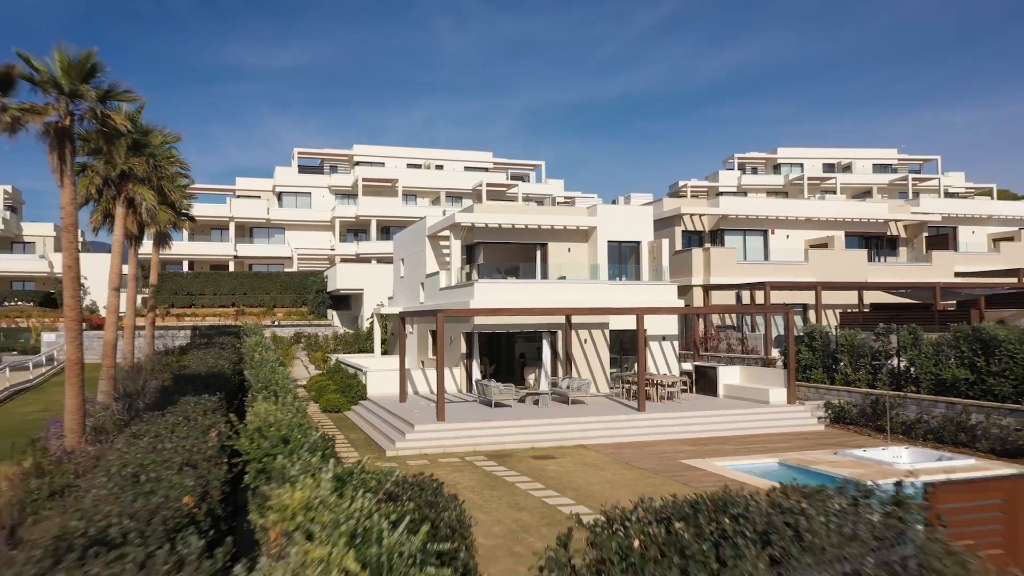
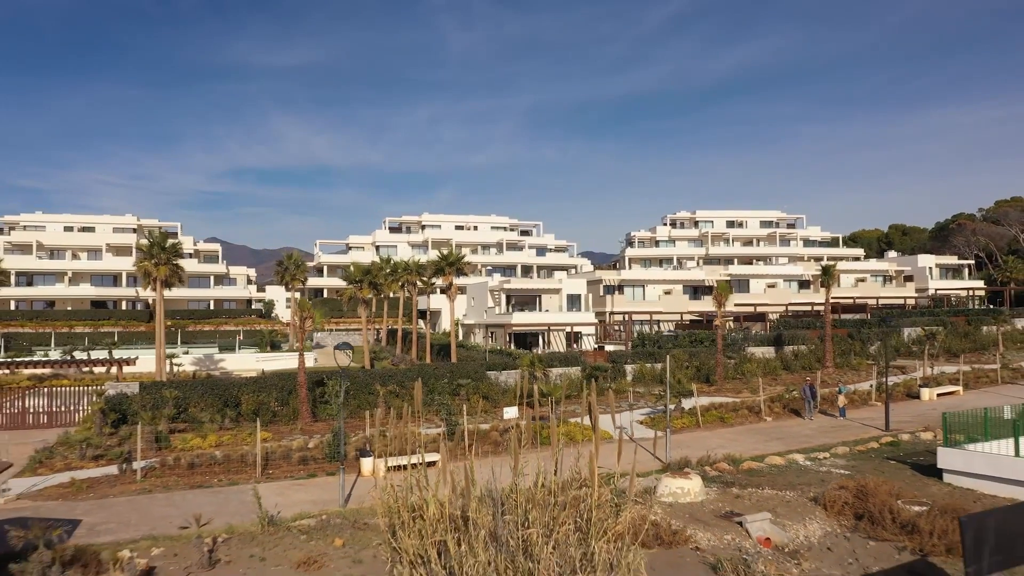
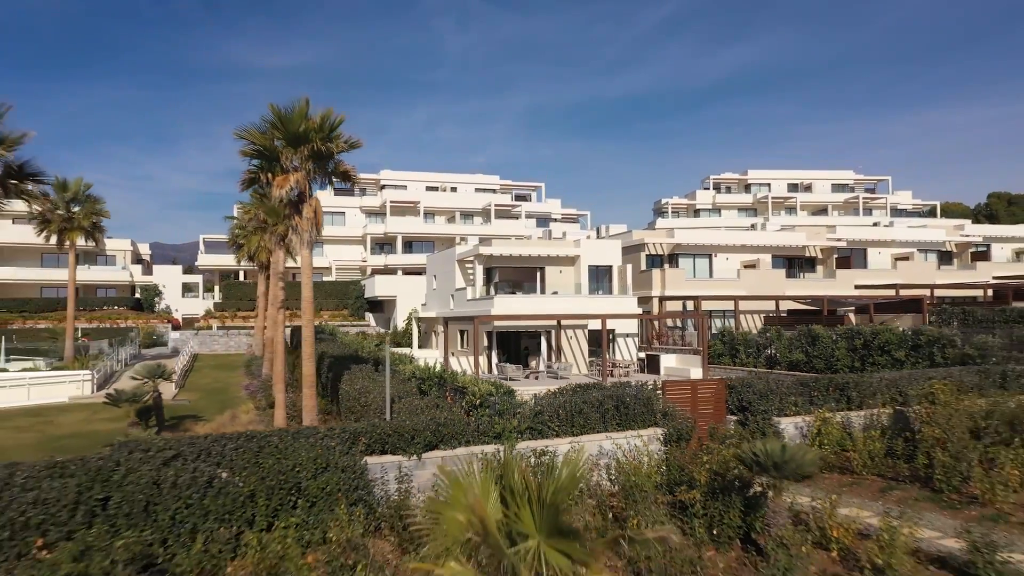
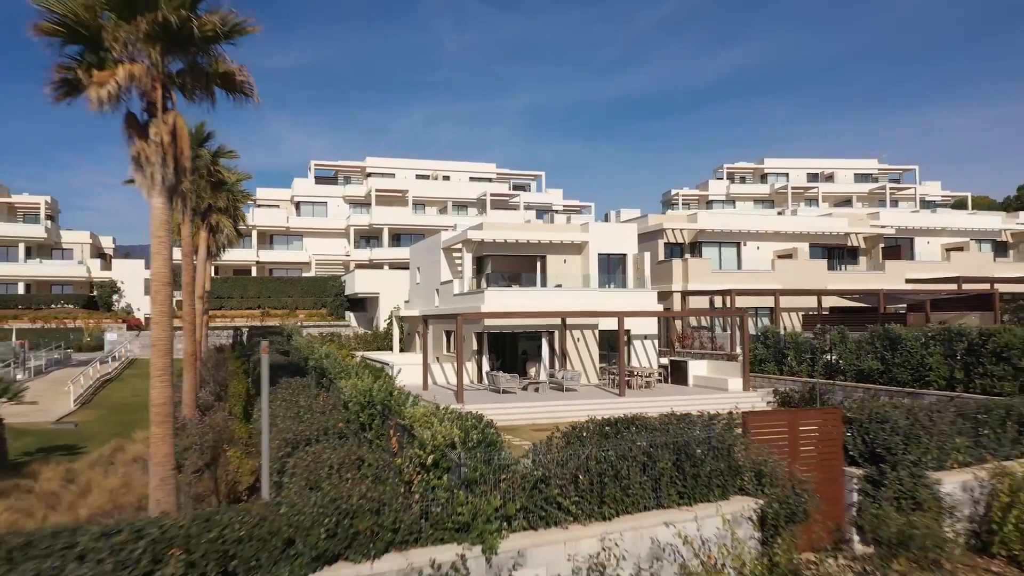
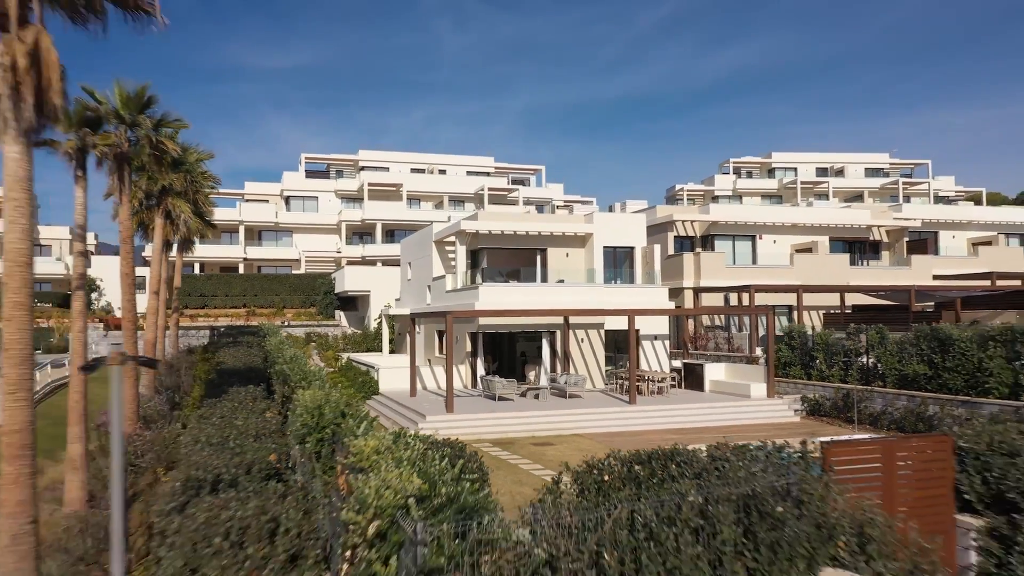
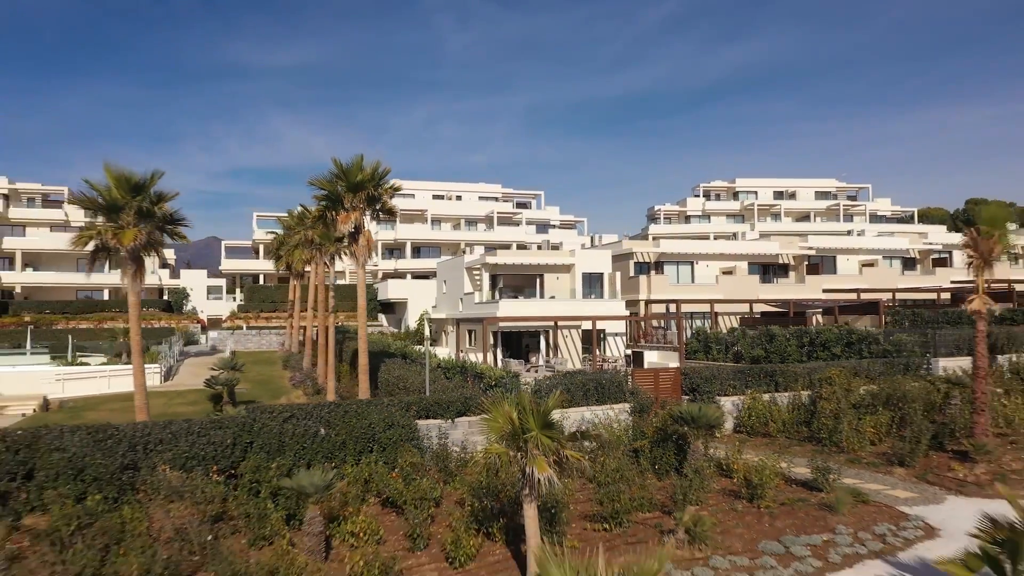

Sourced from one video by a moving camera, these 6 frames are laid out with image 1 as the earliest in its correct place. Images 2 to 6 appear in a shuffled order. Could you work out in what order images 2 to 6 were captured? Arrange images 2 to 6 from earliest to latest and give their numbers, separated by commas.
5, 4, 3, 6, 2
